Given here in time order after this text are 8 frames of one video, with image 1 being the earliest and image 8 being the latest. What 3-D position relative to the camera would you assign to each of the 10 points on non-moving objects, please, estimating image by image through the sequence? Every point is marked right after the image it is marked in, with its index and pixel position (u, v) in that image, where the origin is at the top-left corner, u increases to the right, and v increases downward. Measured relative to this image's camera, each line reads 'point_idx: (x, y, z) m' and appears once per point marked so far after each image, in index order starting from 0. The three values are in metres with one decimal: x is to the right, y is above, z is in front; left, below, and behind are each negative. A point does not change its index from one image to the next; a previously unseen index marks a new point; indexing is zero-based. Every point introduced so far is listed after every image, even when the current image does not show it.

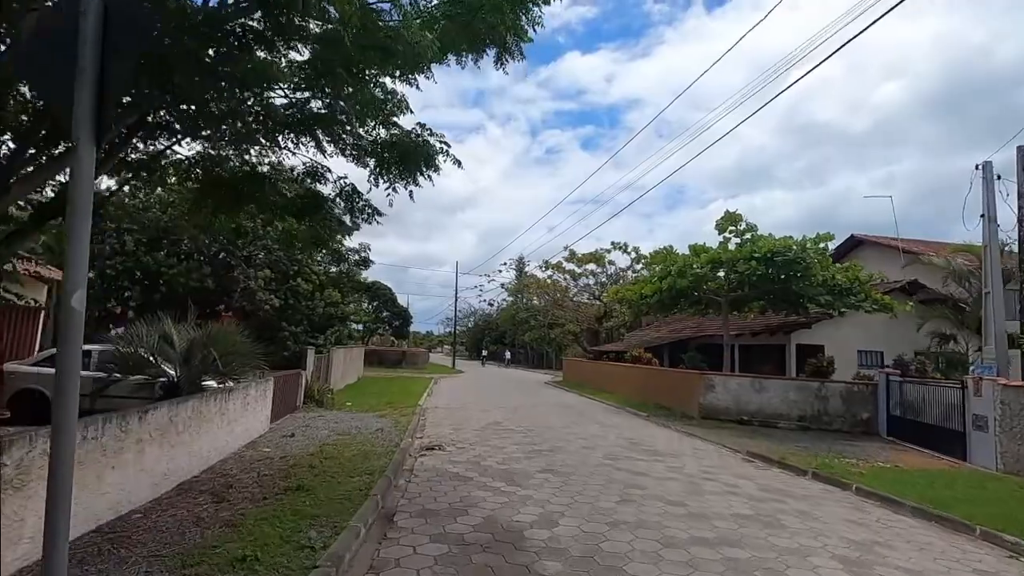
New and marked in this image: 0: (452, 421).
0: (-1.6, -3.5, +14.1) m
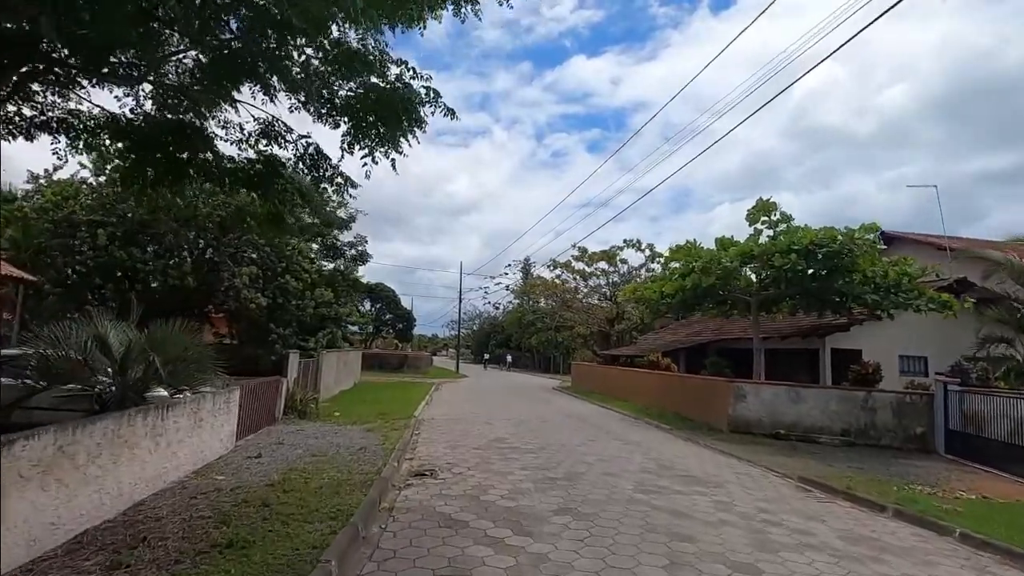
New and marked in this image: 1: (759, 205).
0: (-1.4, -3.4, +12.2) m
1: (+7.5, +2.5, +16.5) m
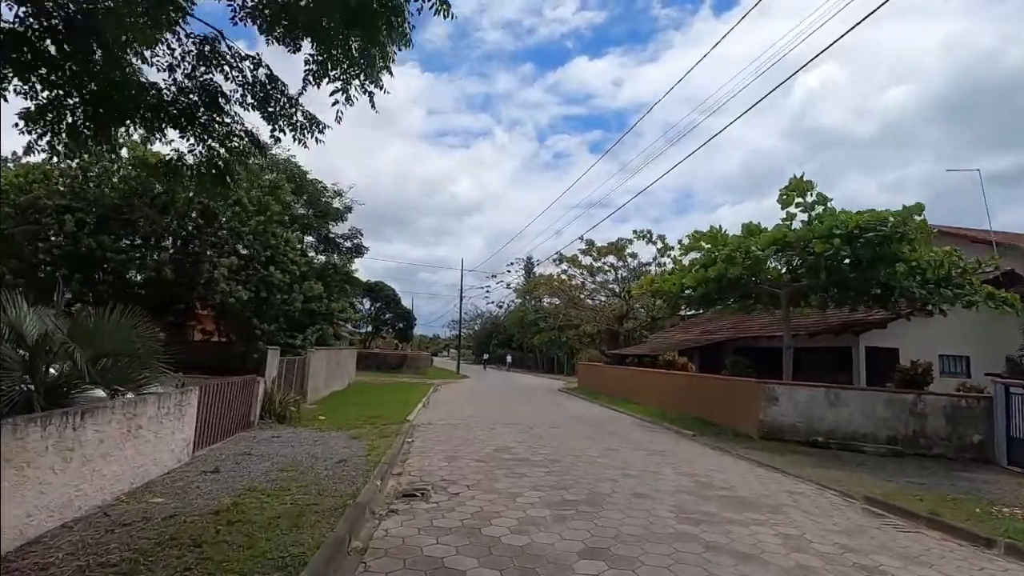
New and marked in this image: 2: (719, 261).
0: (-1.3, -3.1, +10.6) m
1: (+7.6, +2.8, +14.8) m
2: (+6.1, +0.8, +16.0) m
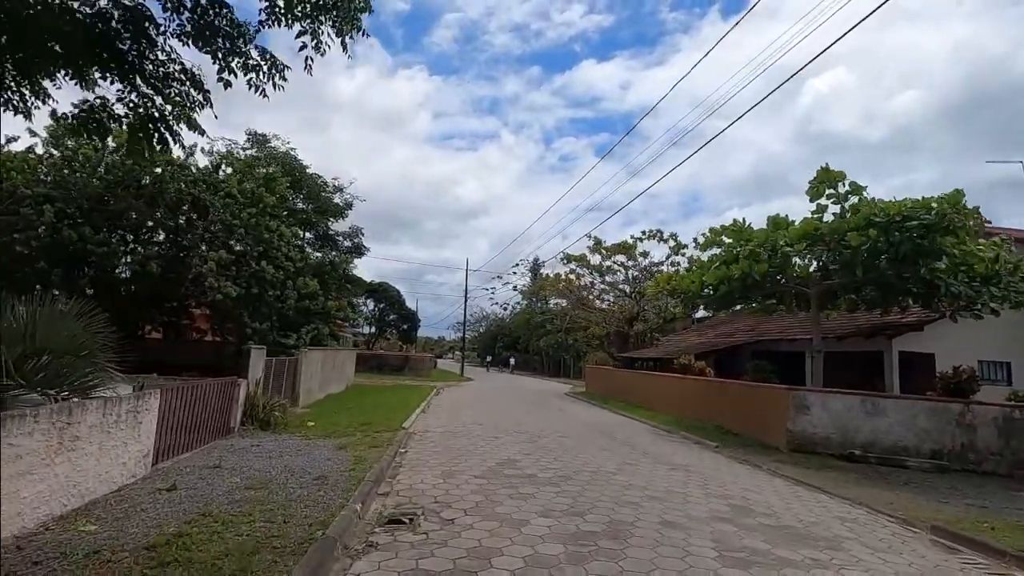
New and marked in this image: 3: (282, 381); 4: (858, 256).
0: (-1.2, -3.0, +9.4) m
1: (+7.8, +2.8, +13.6) m
2: (+6.3, +0.8, +14.8) m
3: (-6.6, -2.7, +15.4) m
4: (+8.3, +0.8, +13.1) m
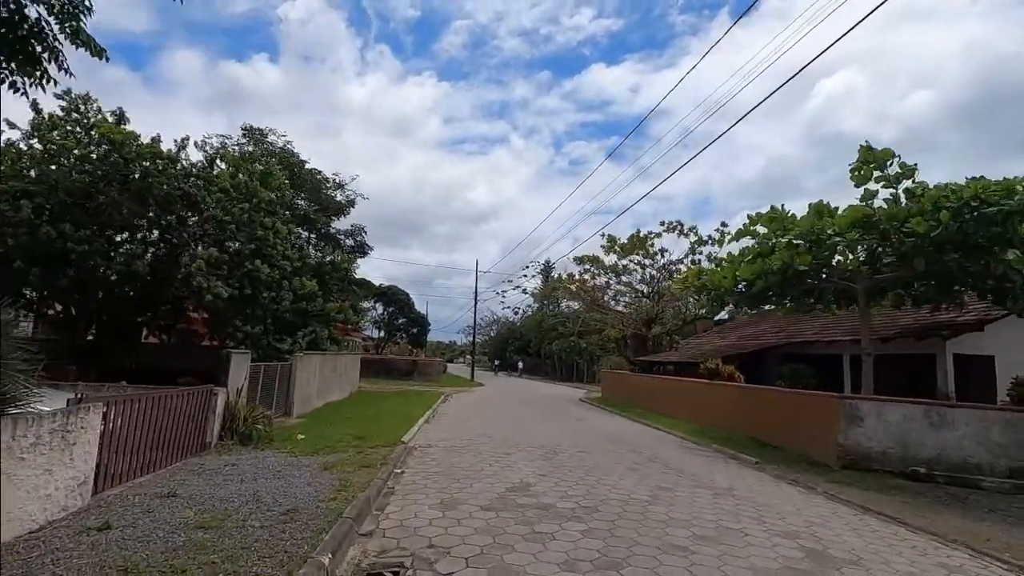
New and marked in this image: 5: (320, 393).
0: (-1.0, -2.9, +7.9) m
1: (+8.1, +2.9, +12.0) m
2: (+6.6, +1.0, +13.2) m
3: (-6.2, -2.6, +14.1) m
4: (+8.6, +0.9, +11.5) m
5: (-6.7, -3.7, +19.1) m
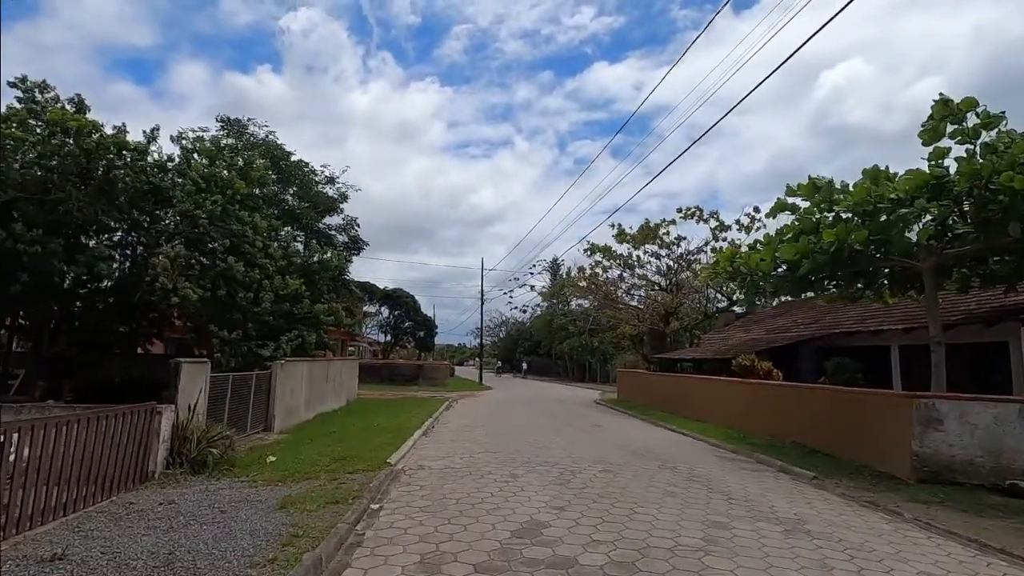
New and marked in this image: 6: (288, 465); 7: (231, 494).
0: (-0.9, -2.7, +6.1) m
1: (+8.0, +3.4, +10.0) m
2: (+6.6, +1.3, +11.3) m
3: (-6.1, -2.6, +12.3) m
4: (+8.6, +1.4, +9.5) m
5: (-6.4, -3.7, +17.3) m
6: (-3.9, -3.1, +9.6) m
7: (-4.0, -2.9, +7.8) m
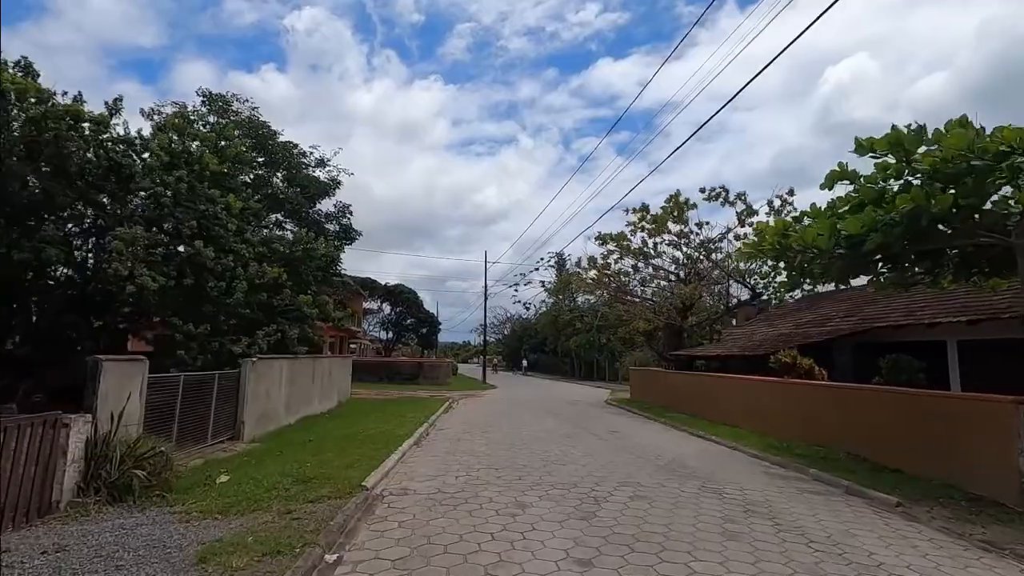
0: (-0.8, -2.4, +4.2) m
1: (+8.1, +3.7, +8.0) m
2: (+6.7, +1.7, +9.3) m
3: (-6.0, -2.3, +10.4) m
4: (+8.7, +1.7, +7.5) m
5: (-6.3, -3.4, +15.5) m
6: (-3.8, -2.8, +7.7) m
7: (-3.9, -2.6, +5.9) m
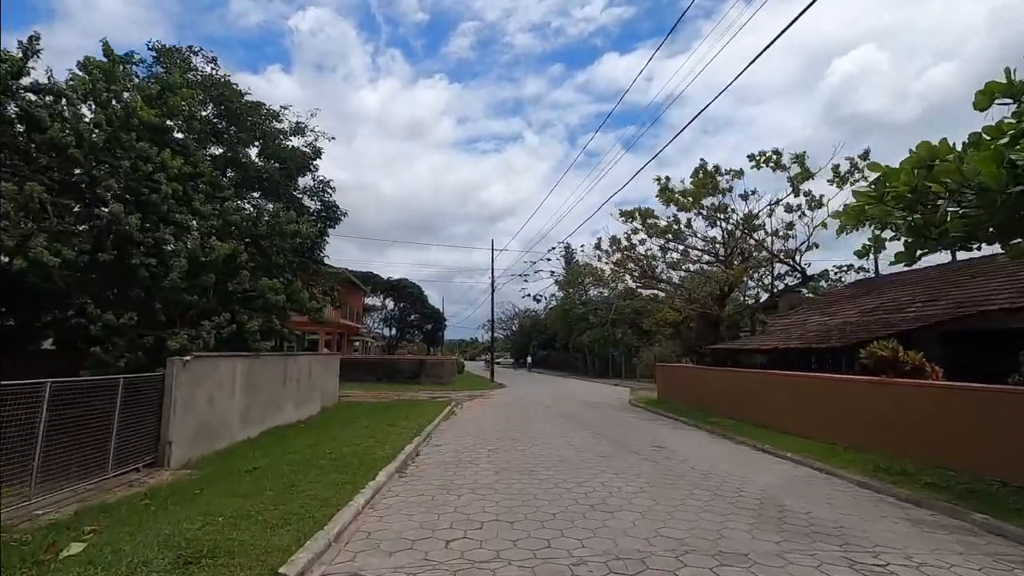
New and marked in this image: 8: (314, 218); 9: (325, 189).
0: (-0.7, -2.0, +1.0) m
1: (+8.3, +4.2, +4.7) m
2: (+6.9, +2.2, +6.0) m
3: (-5.7, -1.9, +7.4) m
4: (+8.8, +2.2, +4.2) m
5: (-5.9, -2.9, +12.4) m
6: (-3.6, -2.4, +4.6) m
7: (-3.7, -2.2, +2.8) m
8: (-6.8, +2.4, +19.1) m
9: (-6.7, +3.4, +19.5) m
